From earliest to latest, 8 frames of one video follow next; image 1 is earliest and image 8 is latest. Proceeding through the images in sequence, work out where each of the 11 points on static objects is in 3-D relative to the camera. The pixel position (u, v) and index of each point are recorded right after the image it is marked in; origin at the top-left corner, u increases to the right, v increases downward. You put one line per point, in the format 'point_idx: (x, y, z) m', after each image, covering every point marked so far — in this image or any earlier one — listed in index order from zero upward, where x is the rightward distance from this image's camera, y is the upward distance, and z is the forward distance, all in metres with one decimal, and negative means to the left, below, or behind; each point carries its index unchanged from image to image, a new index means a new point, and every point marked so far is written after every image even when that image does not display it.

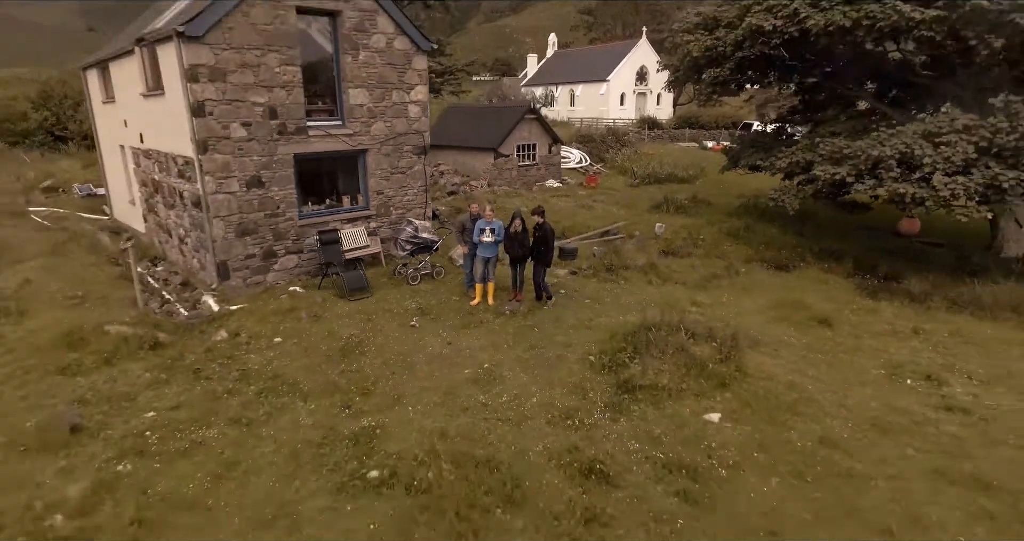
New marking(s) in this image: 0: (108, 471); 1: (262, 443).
0: (-3.1, -1.5, +4.8) m
1: (-2.1, -1.5, +5.3) m
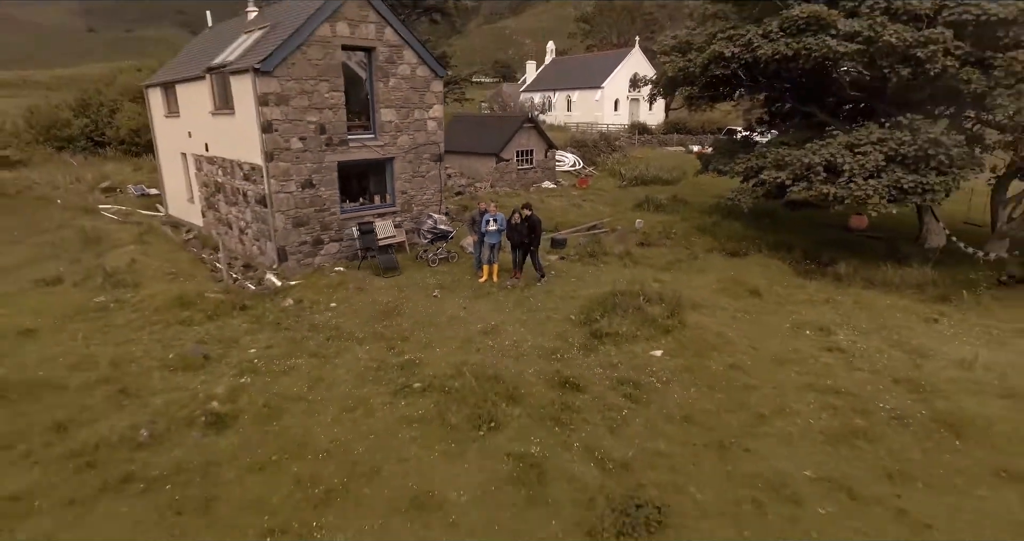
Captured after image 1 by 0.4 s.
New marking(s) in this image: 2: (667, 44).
0: (-3.1, -1.2, +7.0) m
1: (-2.1, -1.2, +7.5) m
2: (+4.3, +6.2, +17.1) m
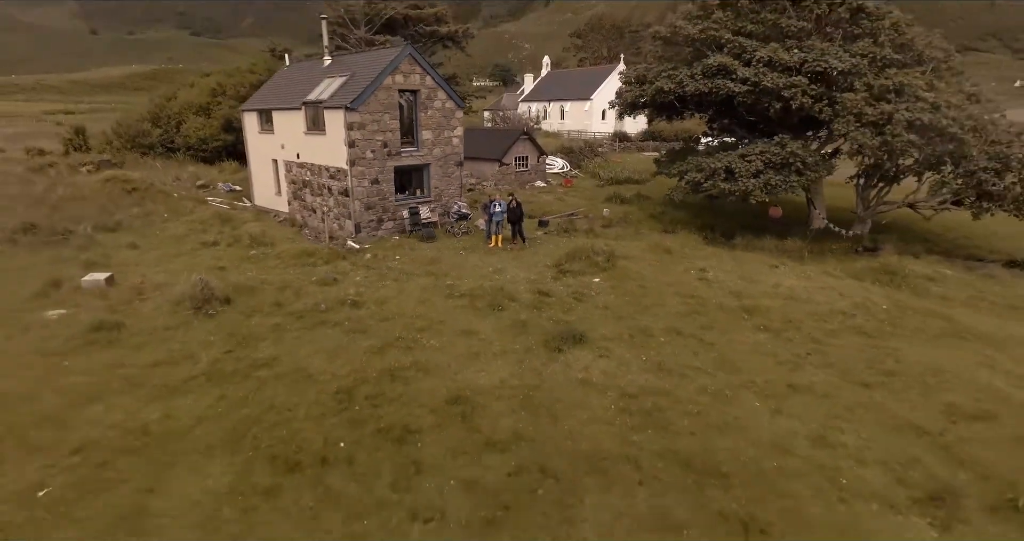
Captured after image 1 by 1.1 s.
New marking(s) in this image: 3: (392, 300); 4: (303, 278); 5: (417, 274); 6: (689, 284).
0: (-3.1, -0.4, +12.4) m
1: (-2.1, -0.3, +12.9) m
2: (+4.2, +7.0, +22.6) m
3: (-2.3, -0.6, +11.9) m
4: (-4.4, -0.2, +13.0) m
5: (-2.1, -0.1, +13.8) m
6: (+3.8, -0.4, +13.2) m
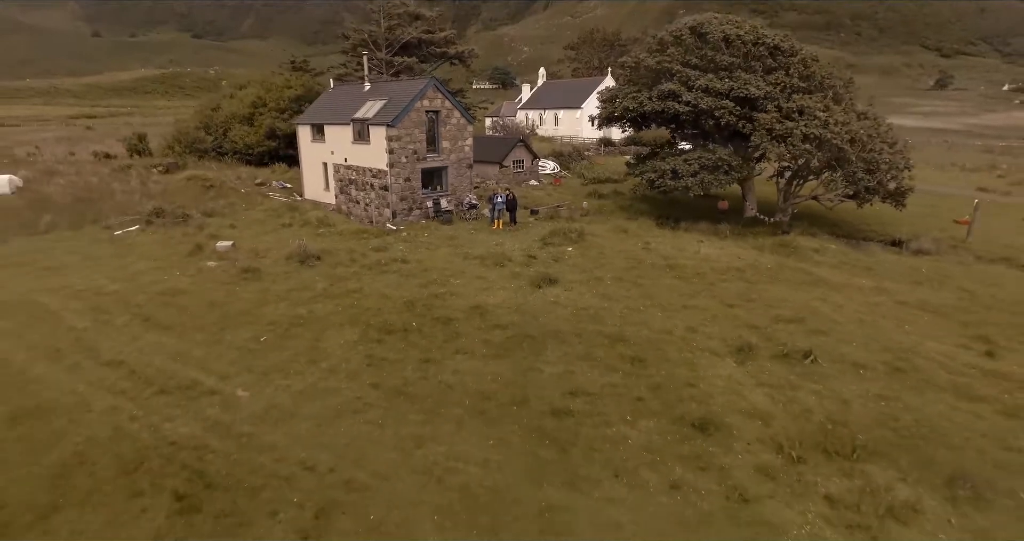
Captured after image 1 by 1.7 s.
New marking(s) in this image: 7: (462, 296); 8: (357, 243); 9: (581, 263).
0: (-3.2, +0.5, +17.9) m
1: (-2.2, +0.5, +18.4) m
2: (+4.2, +7.9, +28.1) m
3: (-2.4, +0.3, +17.4) m
4: (-4.5, +0.7, +18.5) m
5: (-2.2, +0.8, +19.2) m
6: (+3.7, +0.5, +18.6) m
7: (-1.1, -0.6, +14.4) m
8: (-4.7, +0.9, +19.0) m
9: (+2.0, +0.2, +17.5) m
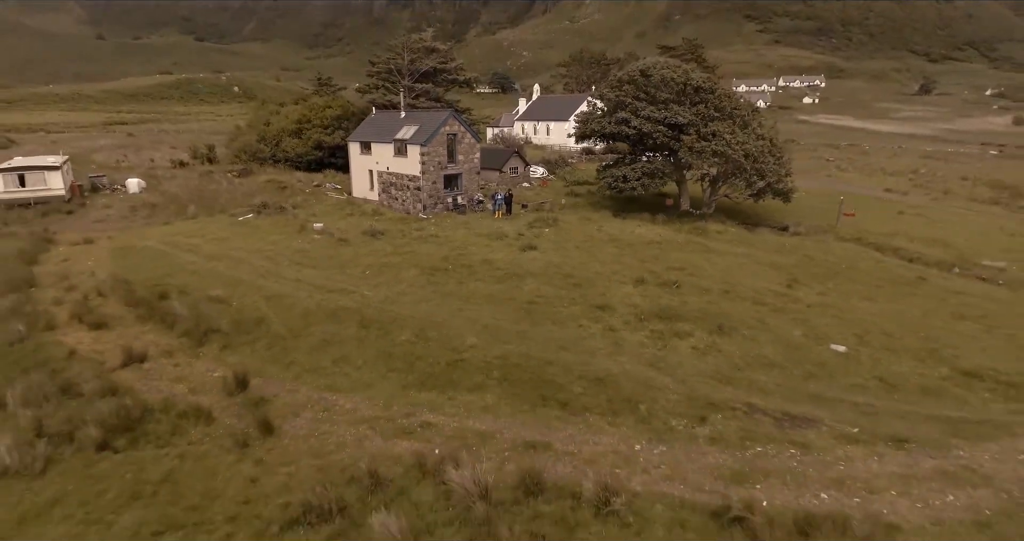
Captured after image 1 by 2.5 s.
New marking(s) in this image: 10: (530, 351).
0: (-3.4, +1.7, +26.9) m
1: (-2.4, +1.7, +27.4) m
2: (+4.0, +9.0, +37.2) m
3: (-2.5, +1.5, +26.4) m
4: (-4.7, +1.9, +27.5) m
5: (-2.4, +1.9, +28.3) m
6: (+3.5, +1.7, +27.7) m
7: (-1.3, +0.6, +23.5) m
8: (-4.9, +2.0, +28.1) m
9: (+1.8, +1.3, +26.5) m
10: (+0.5, -1.9, +15.2) m
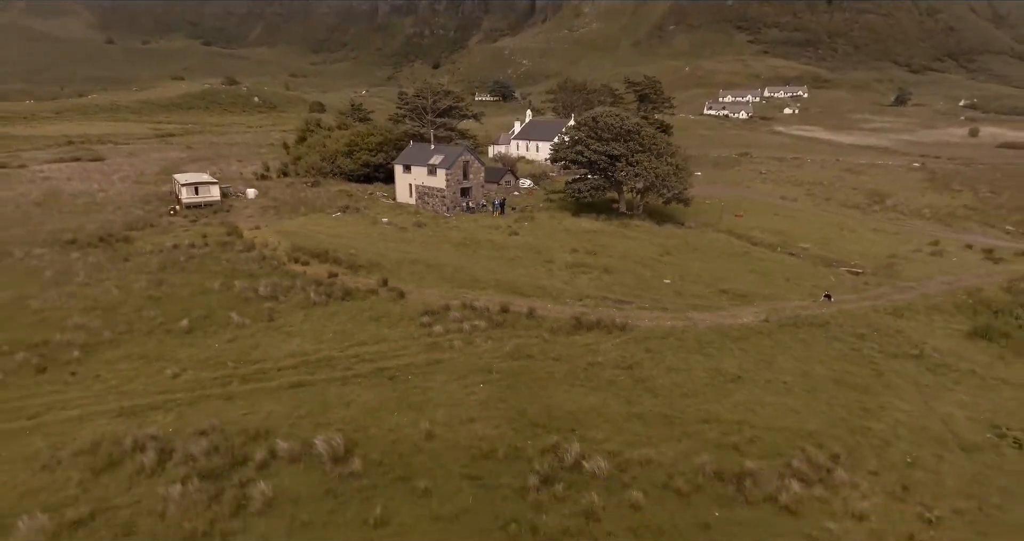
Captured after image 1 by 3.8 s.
0: (-4.0, +3.3, +43.8) m
1: (-3.0, +3.3, +44.3) m
2: (+3.4, +10.6, +54.1) m
3: (-3.1, +3.1, +43.3) m
4: (-5.2, +3.5, +44.4) m
5: (-2.9, +3.5, +45.2) m
6: (+2.9, +3.3, +44.6) m
7: (-1.9, +2.2, +40.4) m
8: (-5.5, +3.6, +45.0) m
9: (+1.2, +2.9, +43.4) m
10: (-0.1, -0.3, +32.1) m
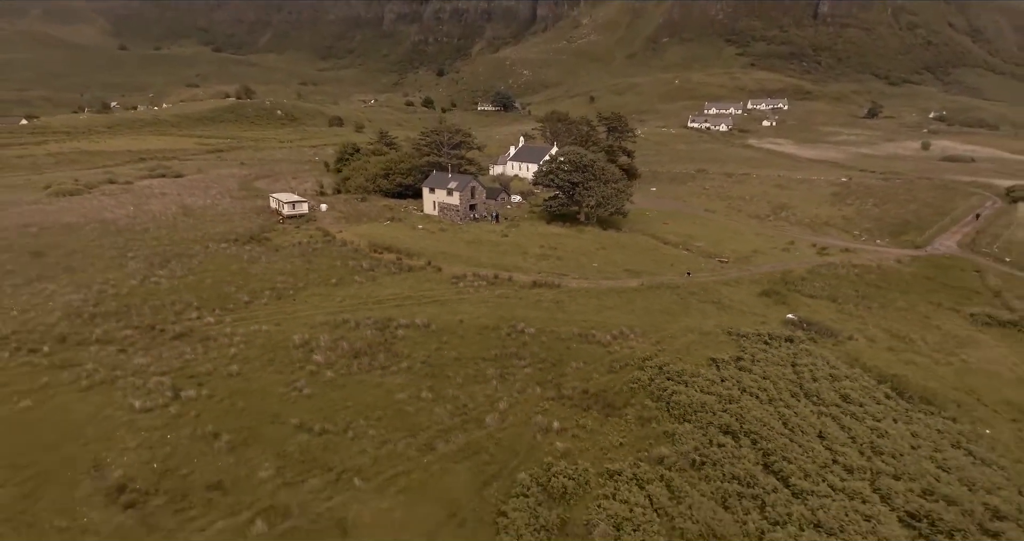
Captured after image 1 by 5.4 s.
0: (-4.9, +4.4, +66.9) m
1: (-3.9, +4.5, +67.4) m
2: (+2.6, +11.7, +77.2) m
3: (-4.1, +4.2, +66.4) m
4: (-6.2, +4.6, +67.5) m
5: (-3.8, +4.7, +68.2) m
6: (+2.0, +4.4, +67.6) m
7: (-2.8, +3.3, +63.4) m
8: (-6.4, +4.8, +68.0) m
9: (+0.3, +4.1, +66.5) m
10: (-1.1, +0.9, +55.1) m
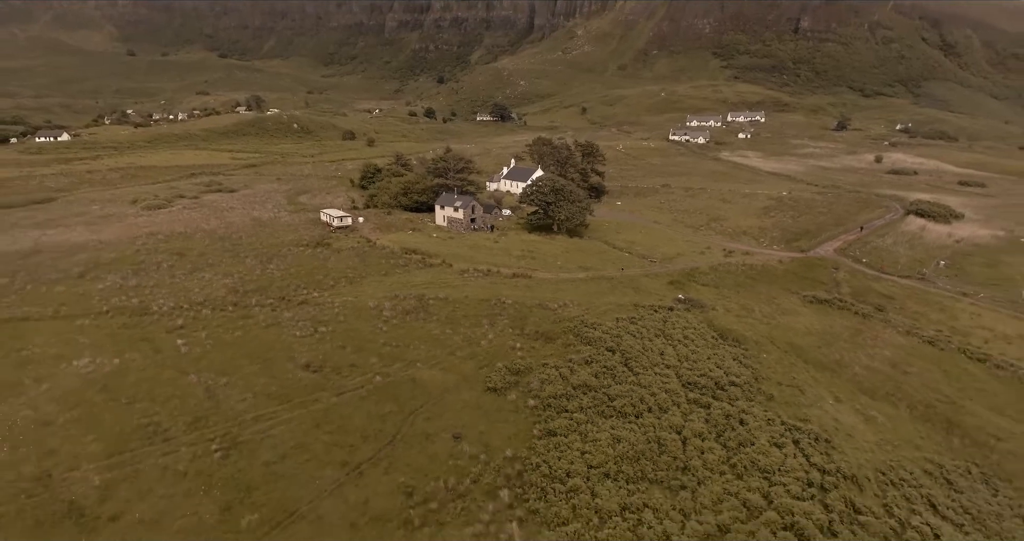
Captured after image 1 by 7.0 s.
0: (-6.4, +4.9, +92.3) m
1: (-5.4, +5.0, +92.8) m
2: (+1.0, +12.1, +102.6) m
3: (-5.6, +4.7, +91.7) m
4: (-7.7, +5.1, +92.8) m
5: (-5.4, +5.2, +93.6) m
6: (+0.5, +4.9, +93.0) m
7: (-4.3, +3.9, +88.8) m
8: (-8.0, +5.3, +93.4) m
9: (-1.2, +4.6, +91.8) m
10: (-2.6, +1.4, +80.5) m
